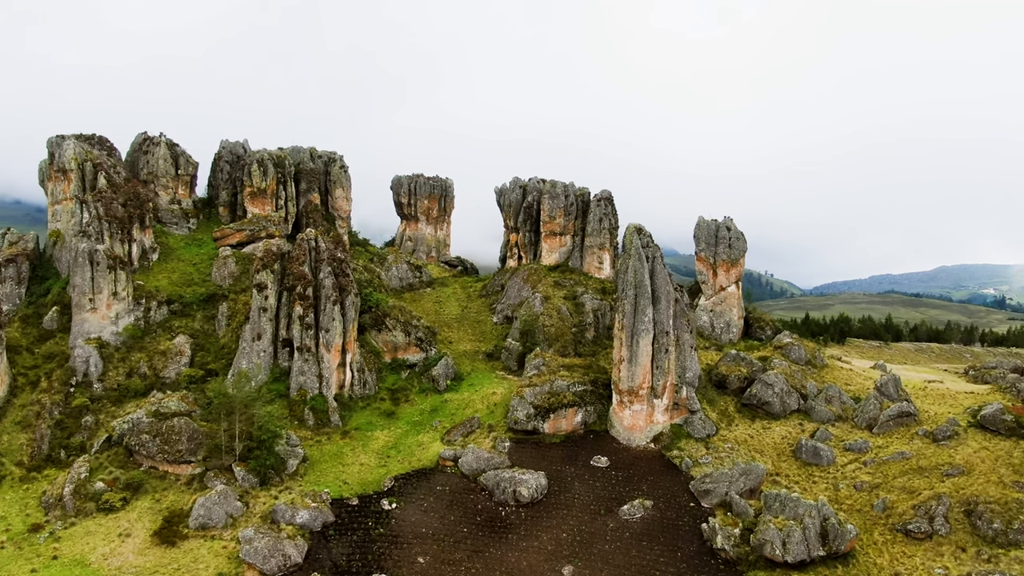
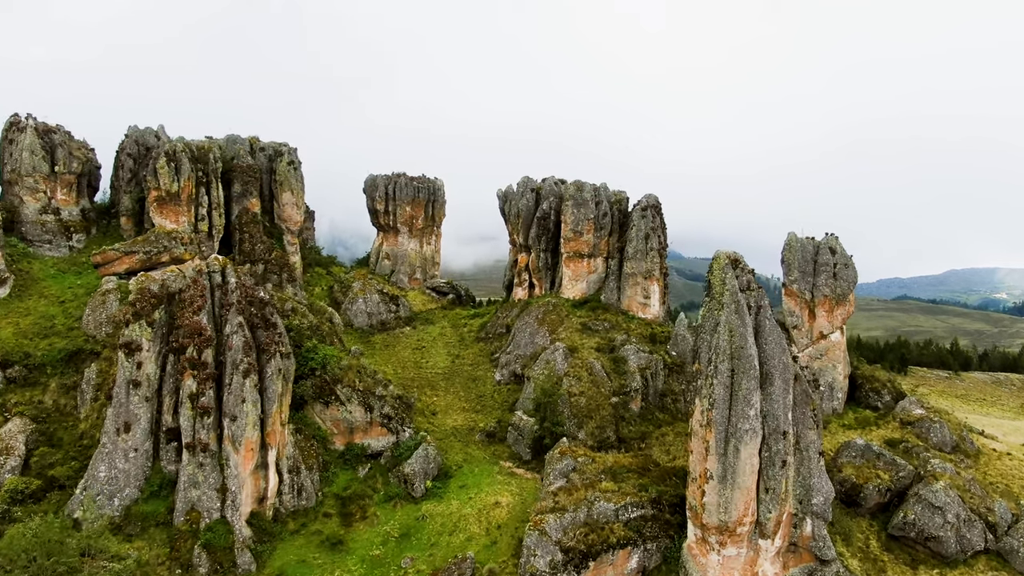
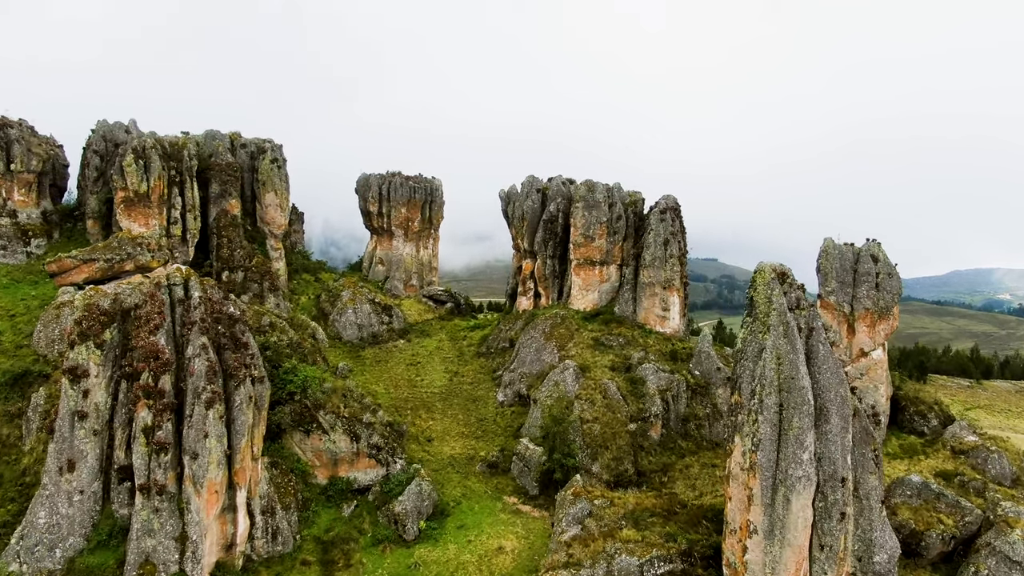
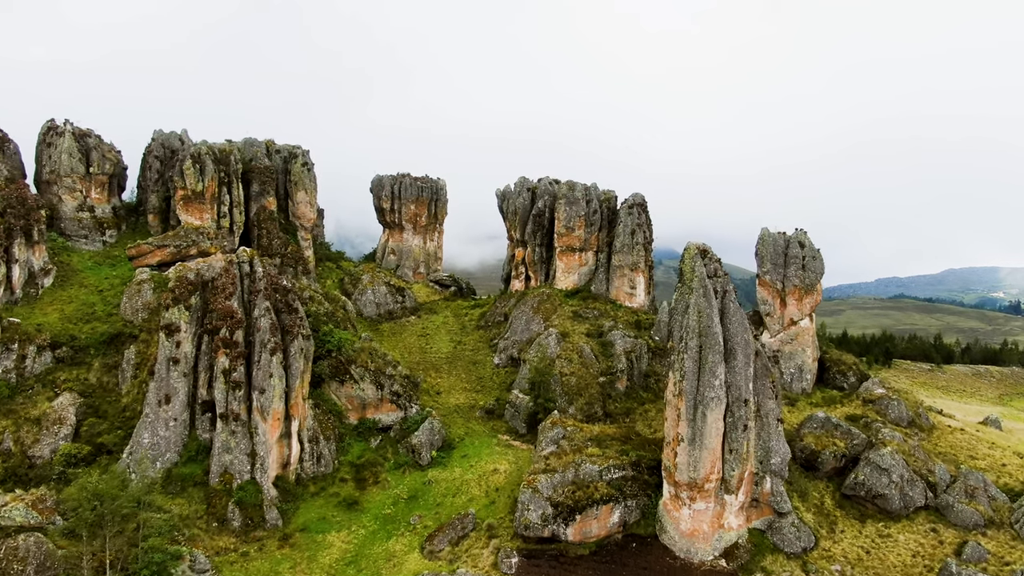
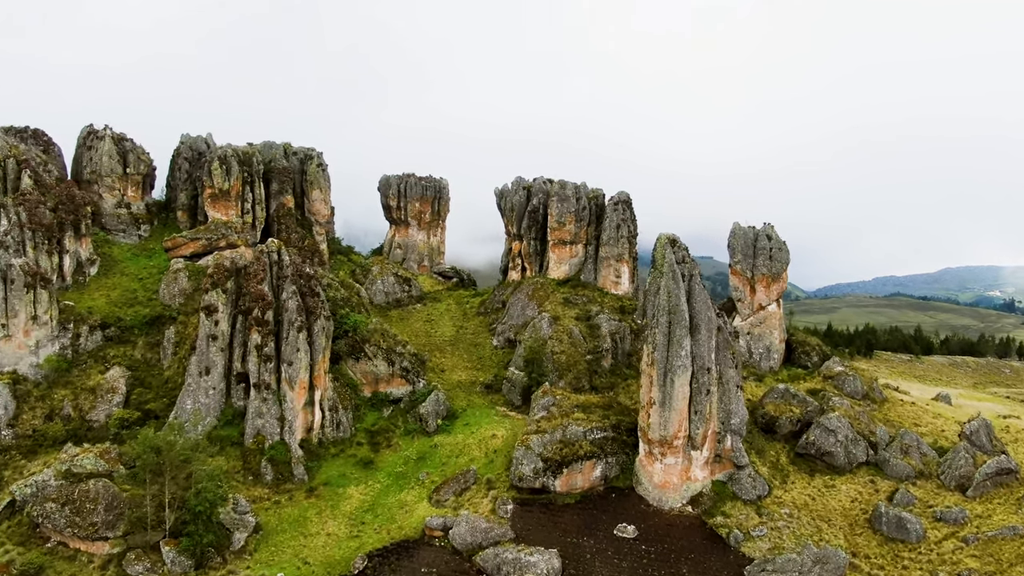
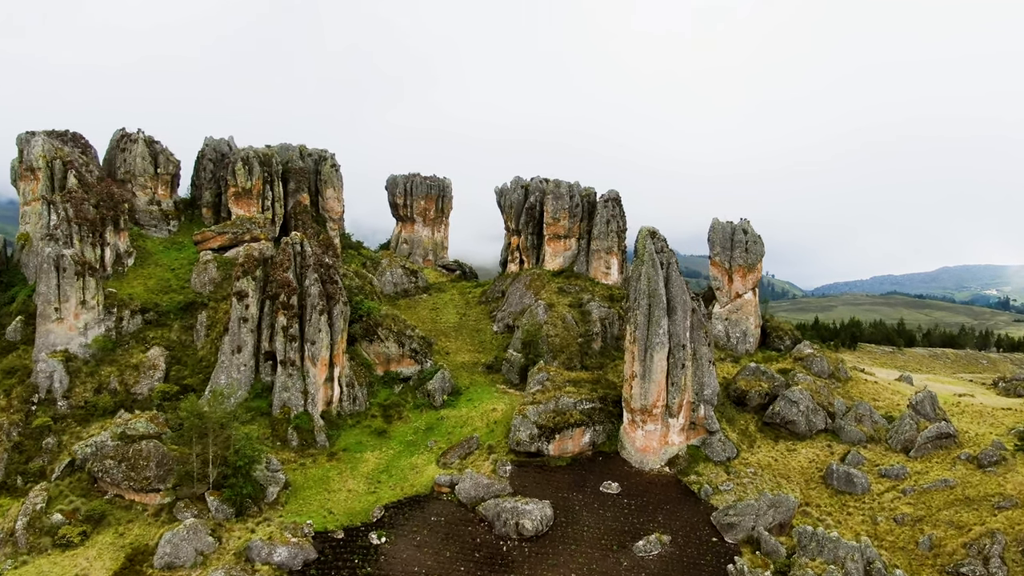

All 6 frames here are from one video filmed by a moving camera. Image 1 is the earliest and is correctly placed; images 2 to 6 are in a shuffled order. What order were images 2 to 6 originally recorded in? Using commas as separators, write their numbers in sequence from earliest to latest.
6, 5, 4, 2, 3
